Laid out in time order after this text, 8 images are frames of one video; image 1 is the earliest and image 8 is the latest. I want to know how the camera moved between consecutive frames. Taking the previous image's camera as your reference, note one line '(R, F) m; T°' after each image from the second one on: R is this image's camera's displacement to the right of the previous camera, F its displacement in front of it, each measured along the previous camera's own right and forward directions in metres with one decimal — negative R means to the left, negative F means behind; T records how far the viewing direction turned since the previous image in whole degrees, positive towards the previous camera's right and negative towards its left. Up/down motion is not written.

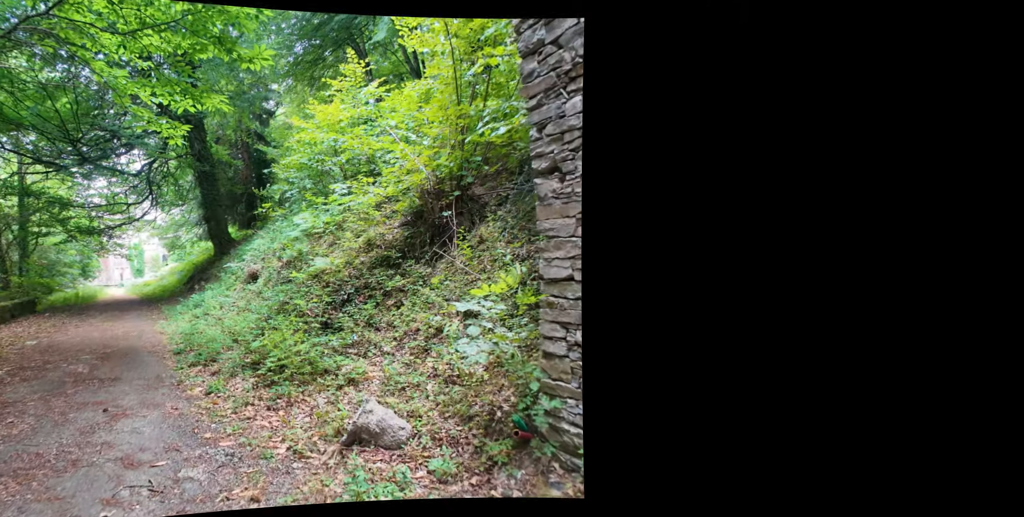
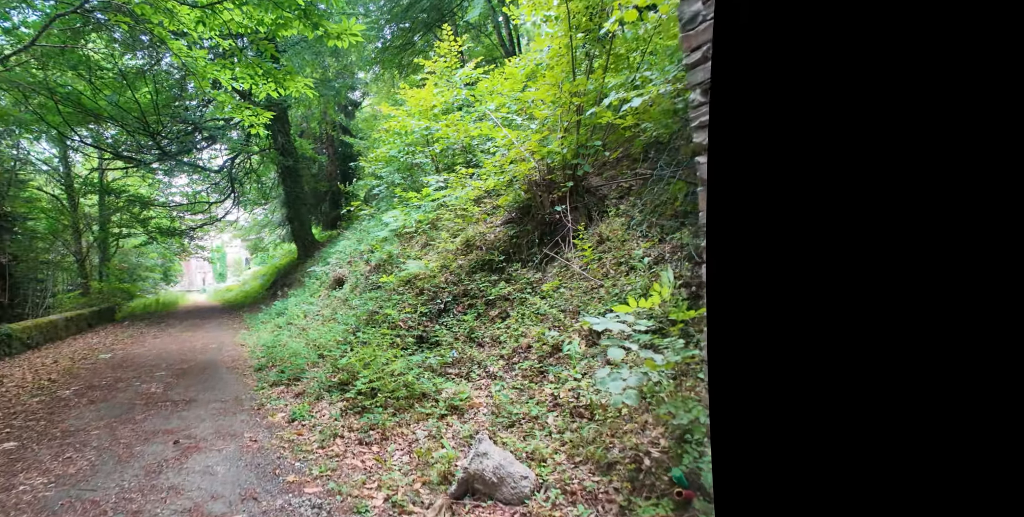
(-1.8, +2.6) m; -7°
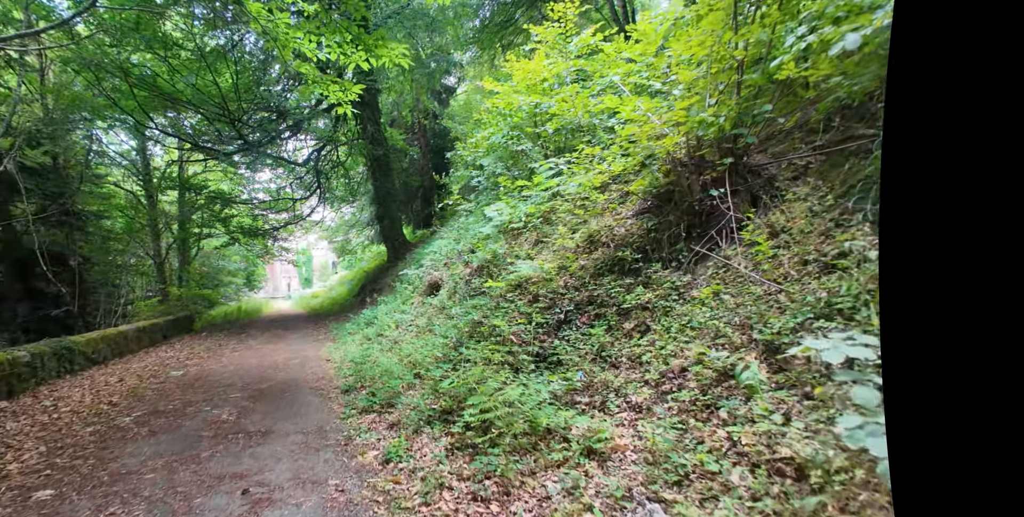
(-1.4, +2.6) m; -9°
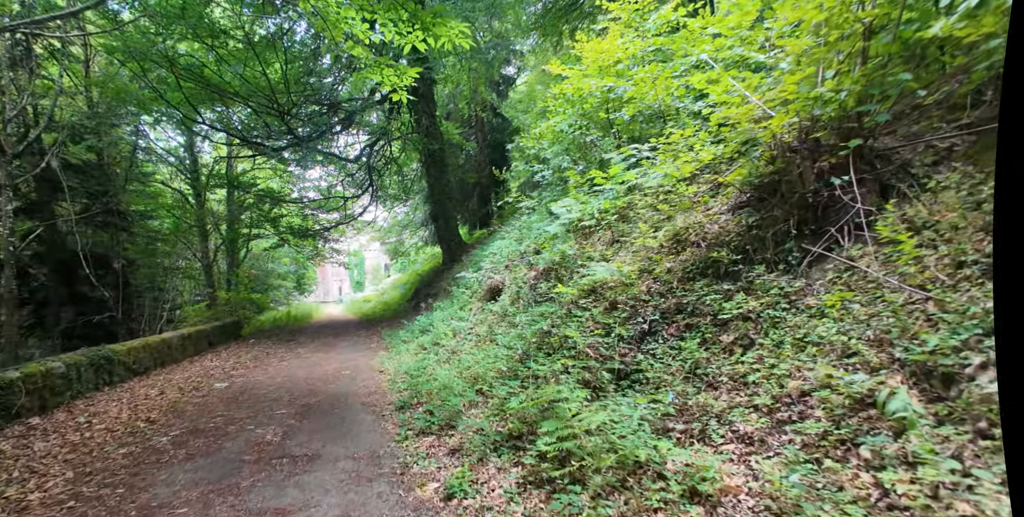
(-0.6, +1.2) m; -5°
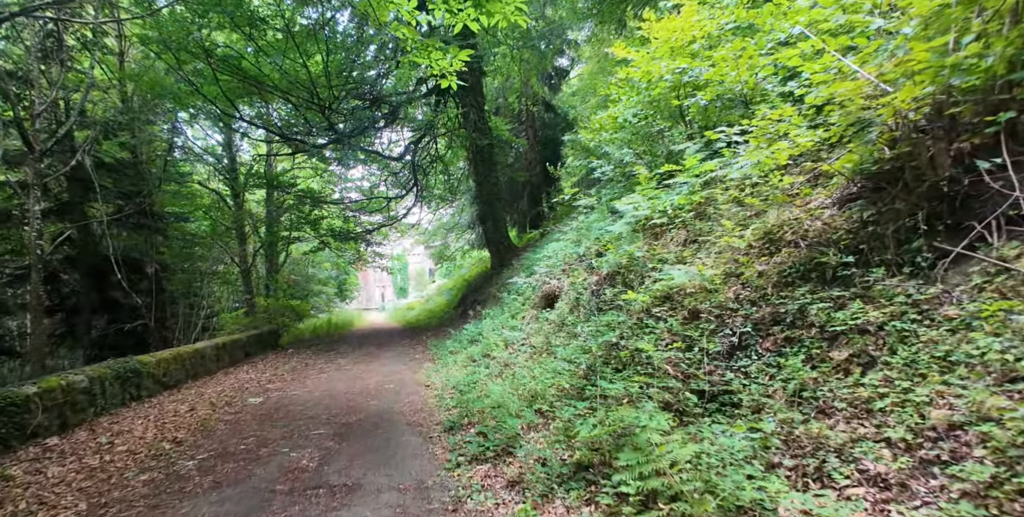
(-0.4, +1.0) m; -5°
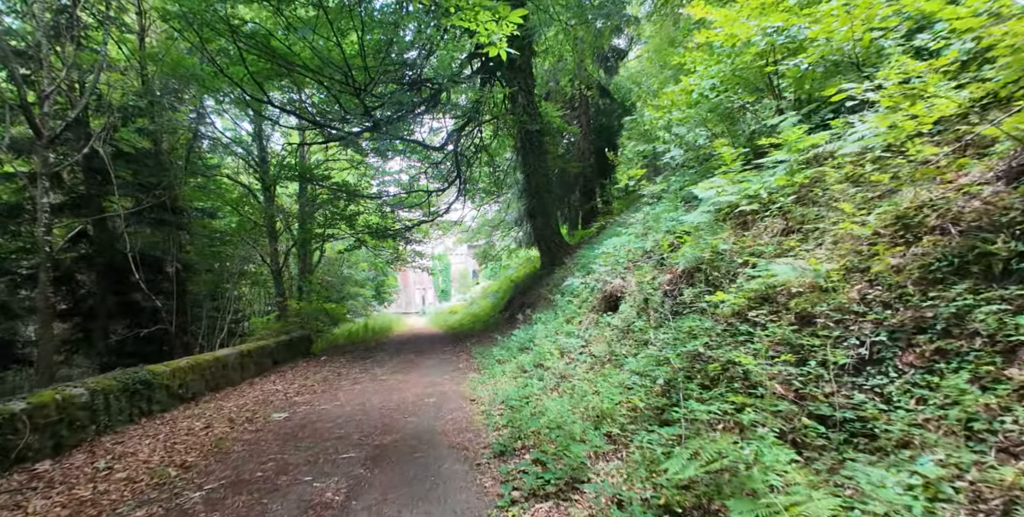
(-0.3, +1.2) m; -5°
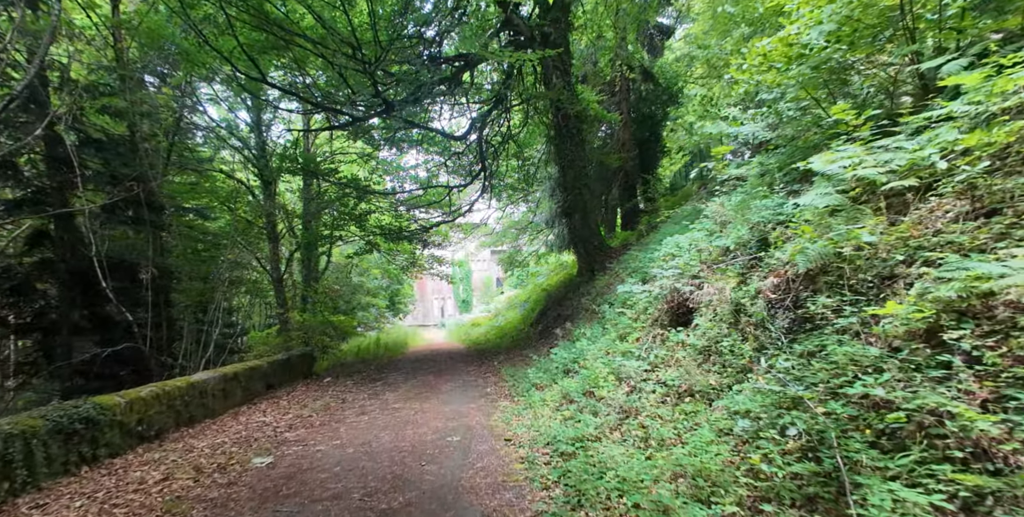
(-0.3, +1.4) m; -2°
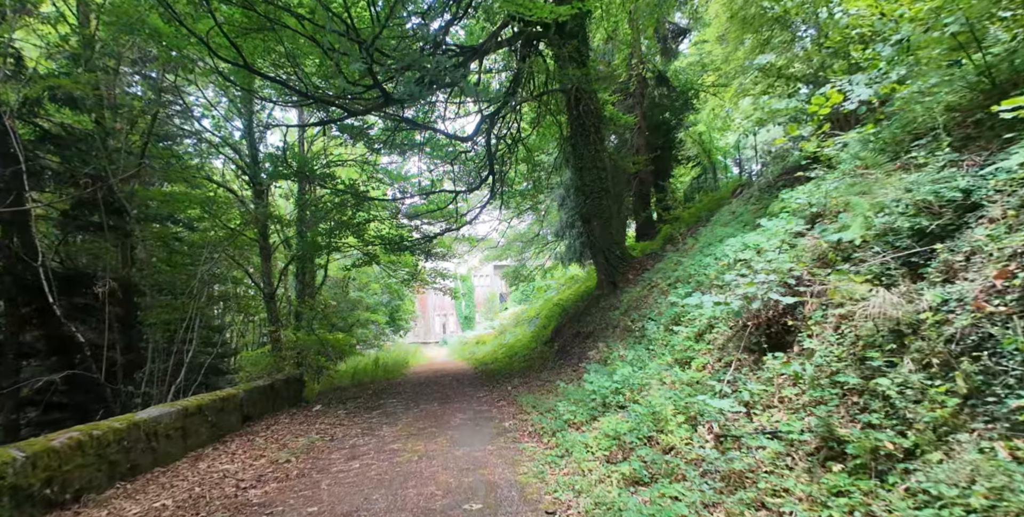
(-0.2, +0.9) m; 0°
